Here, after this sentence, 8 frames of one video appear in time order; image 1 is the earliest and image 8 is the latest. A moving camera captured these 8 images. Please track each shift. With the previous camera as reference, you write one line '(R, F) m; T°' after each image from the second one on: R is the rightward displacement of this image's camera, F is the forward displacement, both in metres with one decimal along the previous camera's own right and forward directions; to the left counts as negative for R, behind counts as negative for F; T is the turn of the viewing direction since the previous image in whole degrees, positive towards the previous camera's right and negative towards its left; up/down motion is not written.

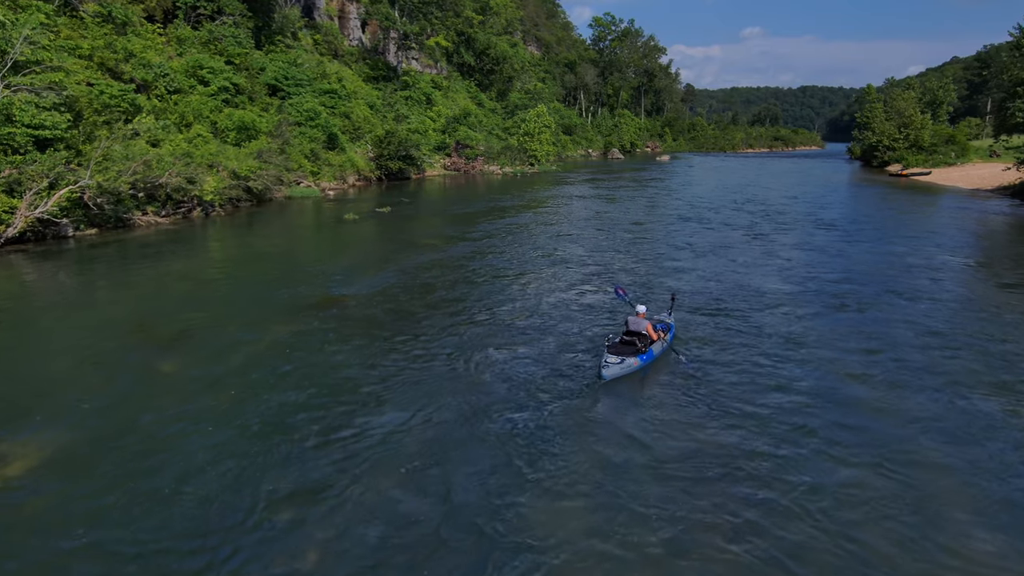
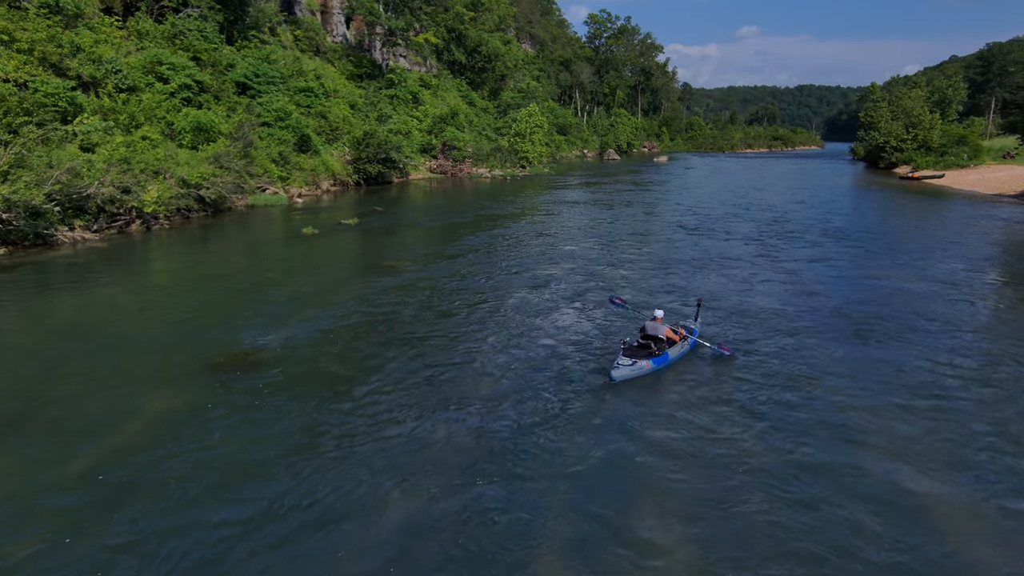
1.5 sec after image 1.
(+0.4, +2.3) m; 0°
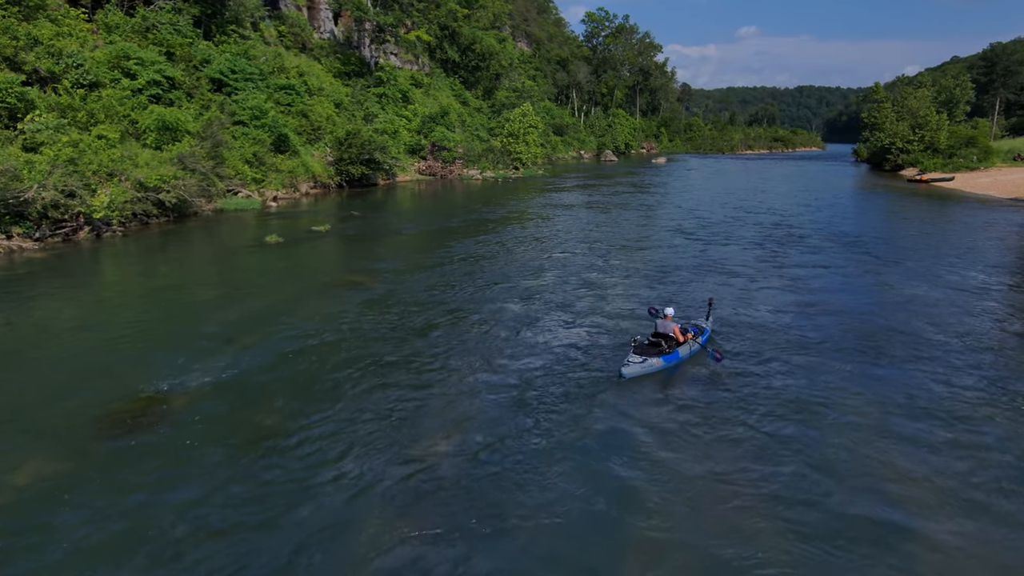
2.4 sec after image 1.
(+0.3, +1.5) m; 0°
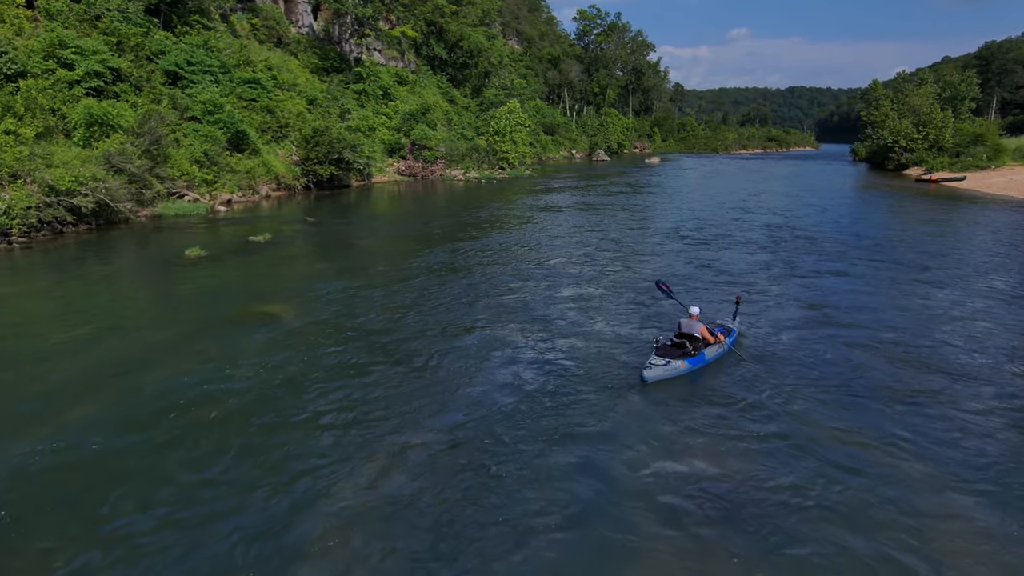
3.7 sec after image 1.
(+0.4, +2.4) m; +1°
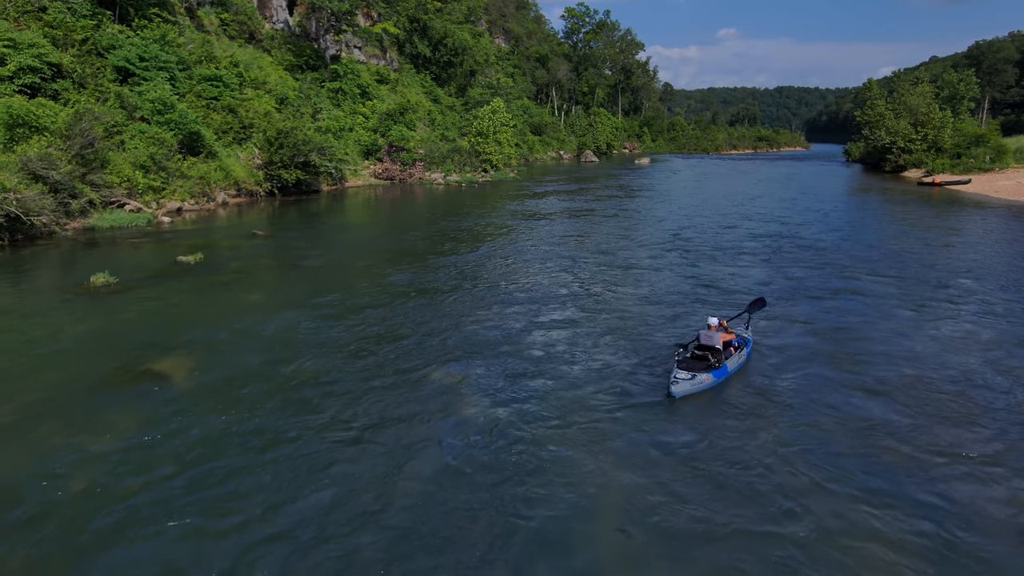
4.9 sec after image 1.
(+0.3, +1.9) m; +1°
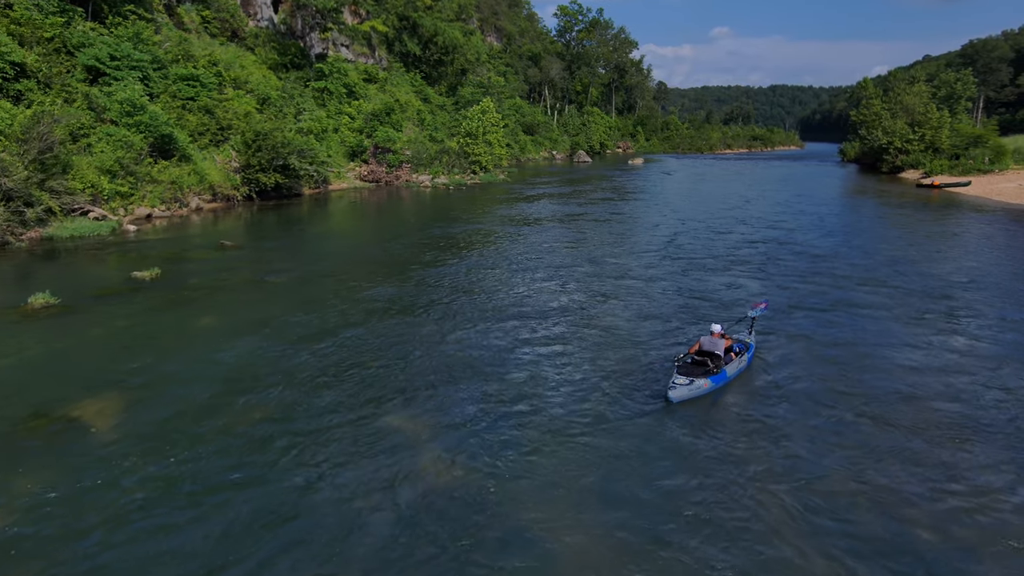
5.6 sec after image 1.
(+0.2, +0.9) m; 0°
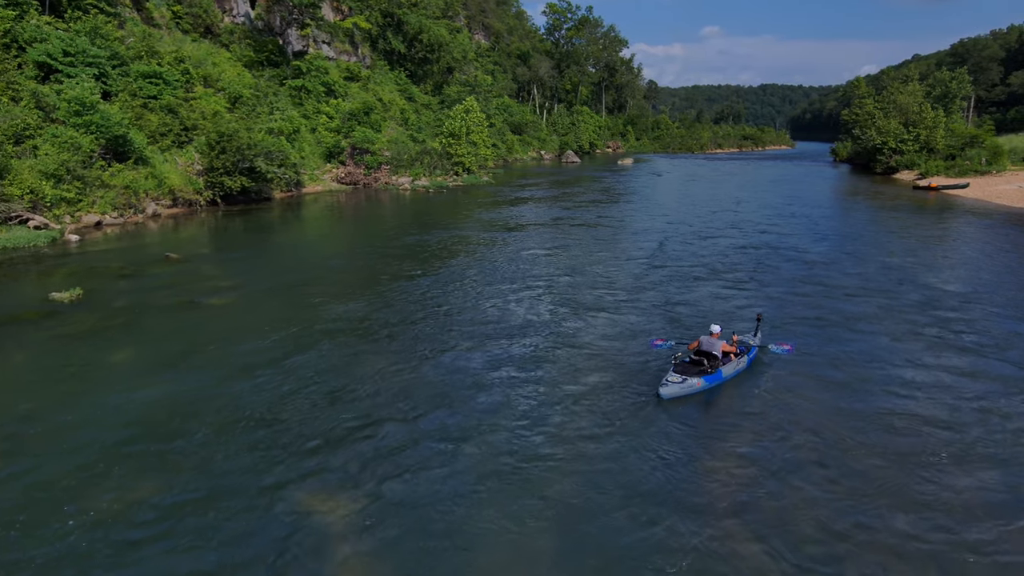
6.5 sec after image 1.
(+0.3, +1.3) m; +1°
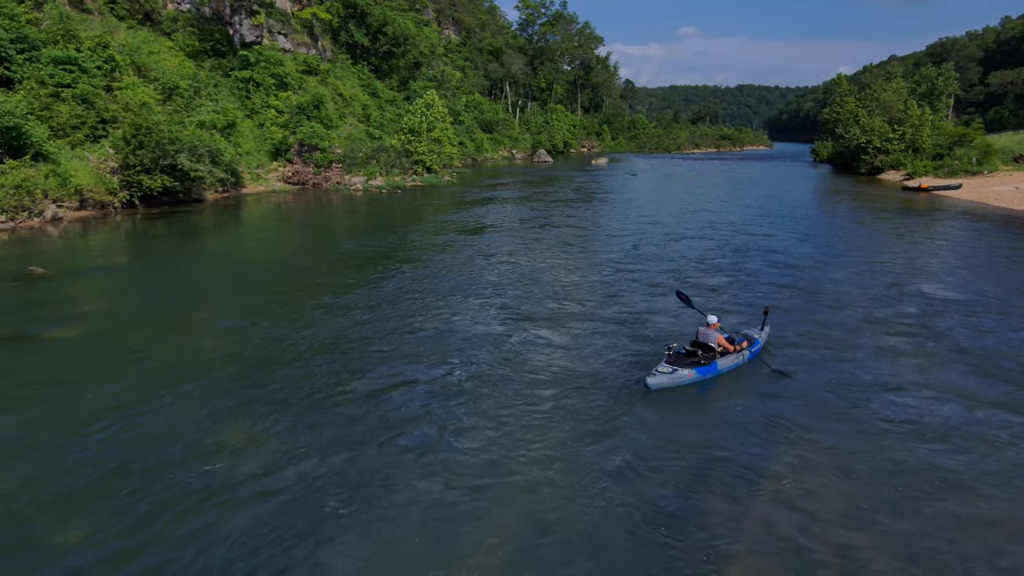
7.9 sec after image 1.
(+0.6, +2.2) m; +2°
